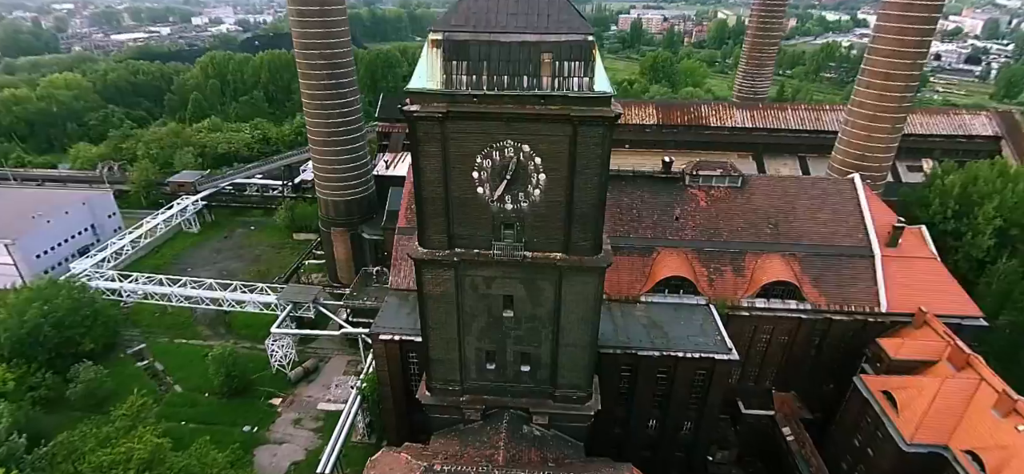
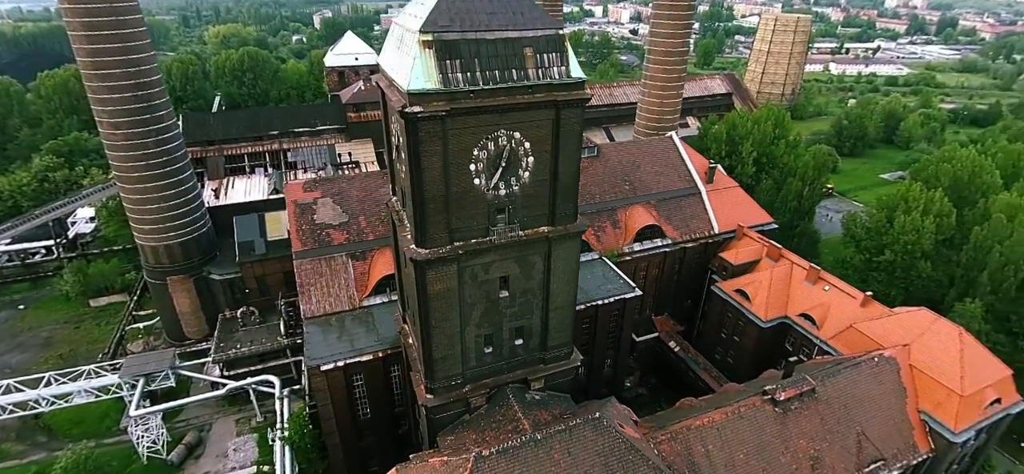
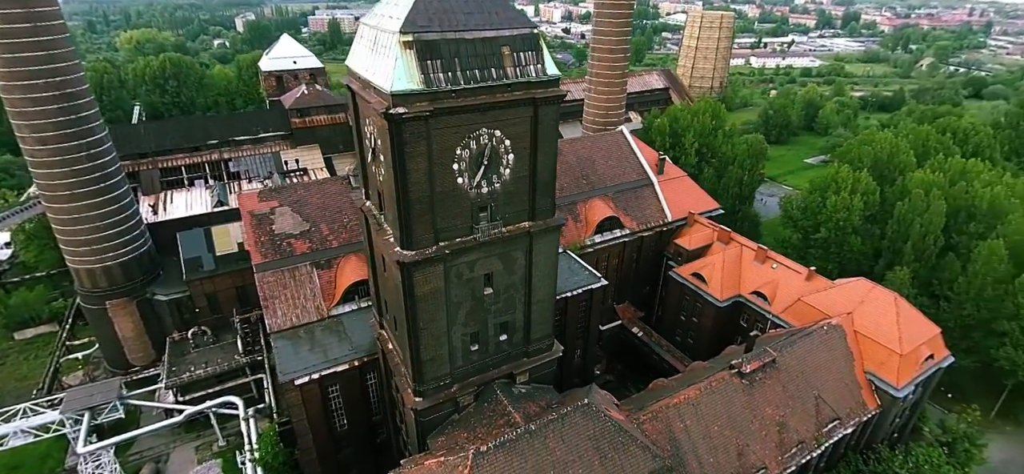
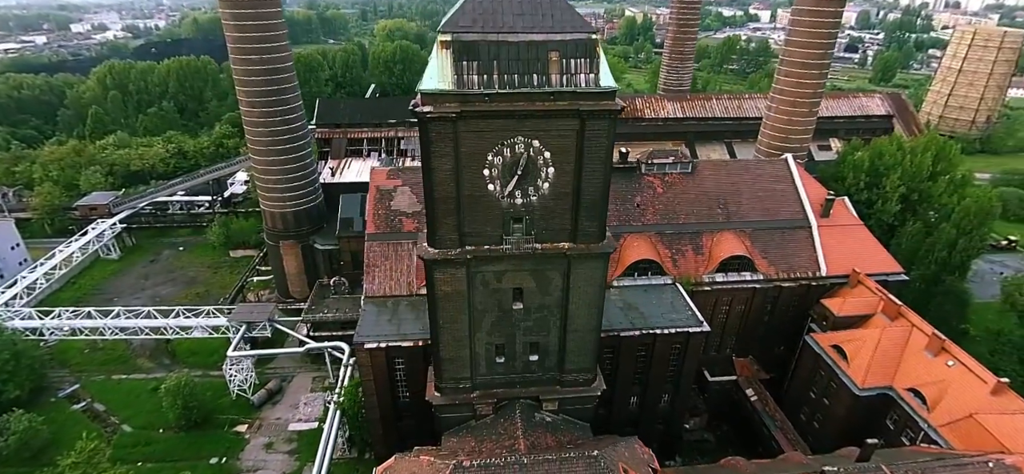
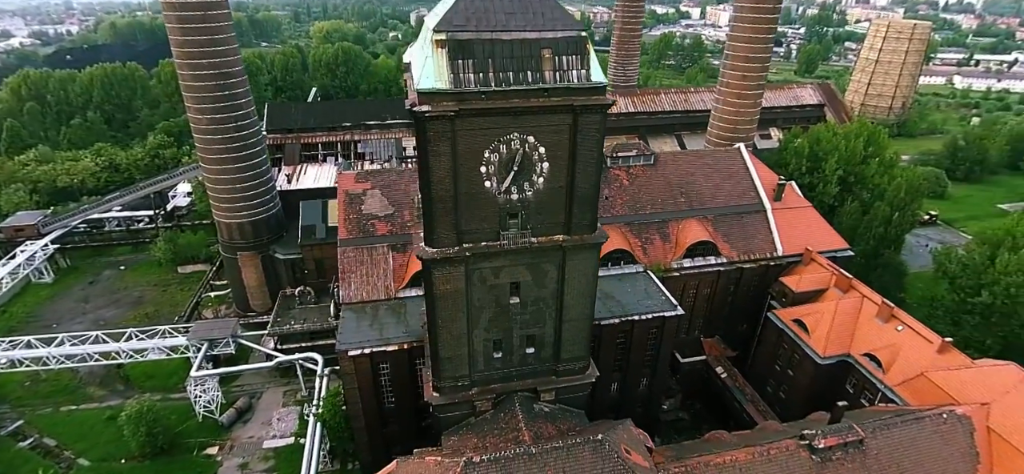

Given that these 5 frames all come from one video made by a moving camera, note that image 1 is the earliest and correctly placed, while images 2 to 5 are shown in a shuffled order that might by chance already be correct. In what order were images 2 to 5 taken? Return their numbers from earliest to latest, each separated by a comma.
4, 5, 2, 3
